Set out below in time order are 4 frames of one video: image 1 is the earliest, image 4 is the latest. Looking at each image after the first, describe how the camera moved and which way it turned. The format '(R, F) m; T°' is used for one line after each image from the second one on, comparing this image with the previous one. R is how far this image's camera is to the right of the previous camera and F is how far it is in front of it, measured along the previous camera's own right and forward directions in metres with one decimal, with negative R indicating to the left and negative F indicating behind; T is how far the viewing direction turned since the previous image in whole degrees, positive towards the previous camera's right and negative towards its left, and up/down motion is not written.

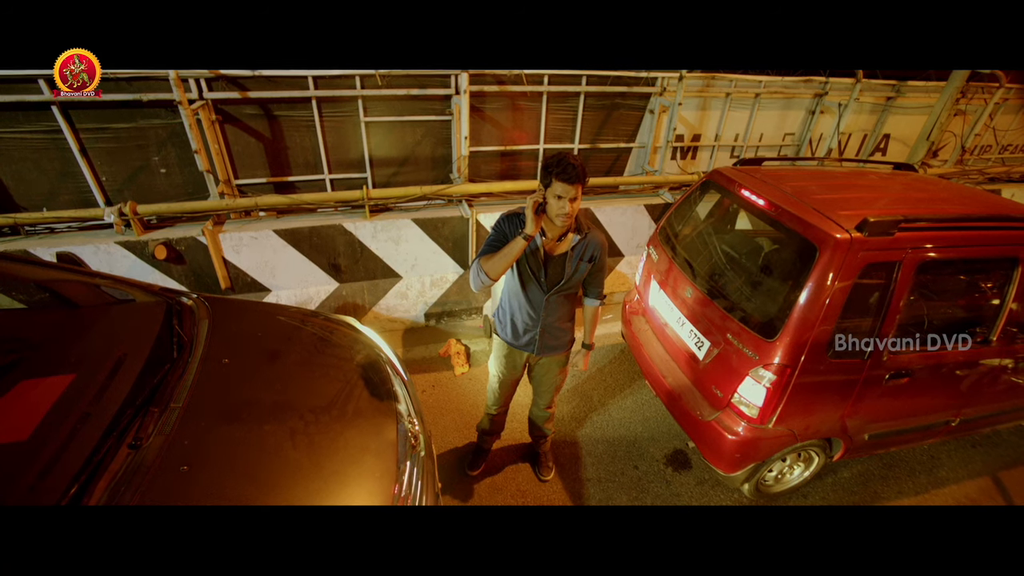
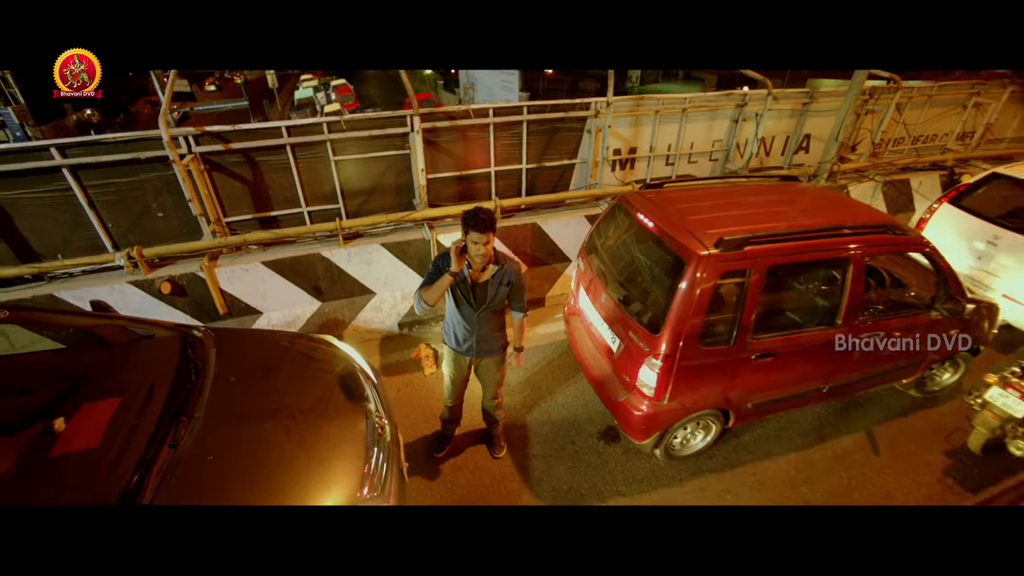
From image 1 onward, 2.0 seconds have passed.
(+0.3, -0.6) m; +1°
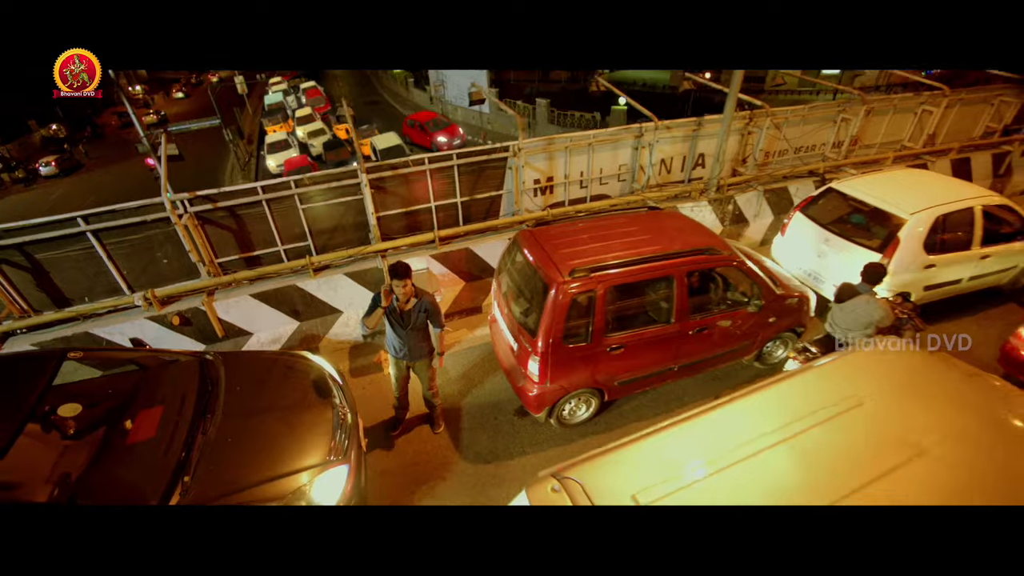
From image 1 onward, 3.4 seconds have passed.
(+0.5, -1.1) m; +2°
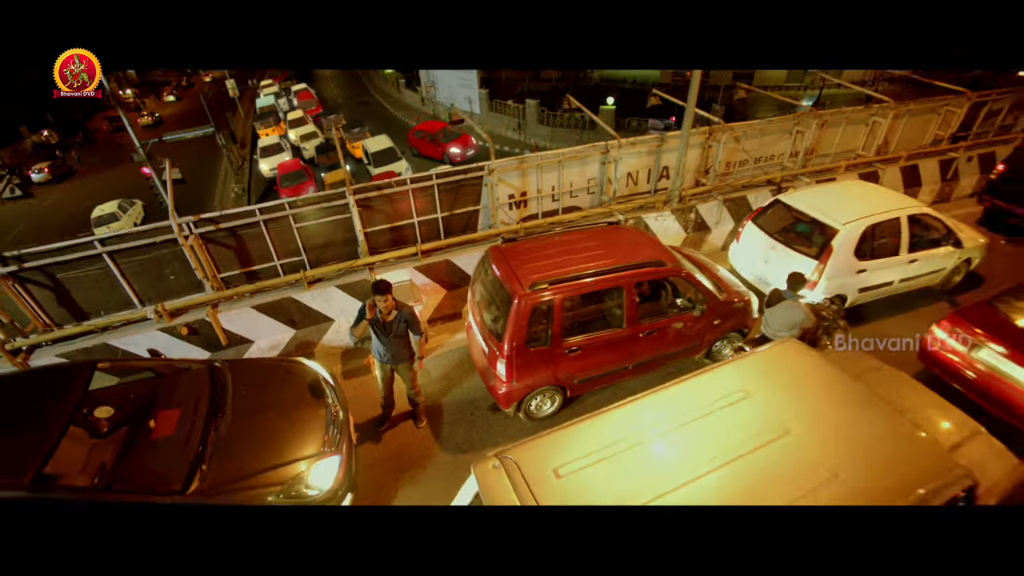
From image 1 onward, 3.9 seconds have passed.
(+0.2, -0.6) m; 0°
